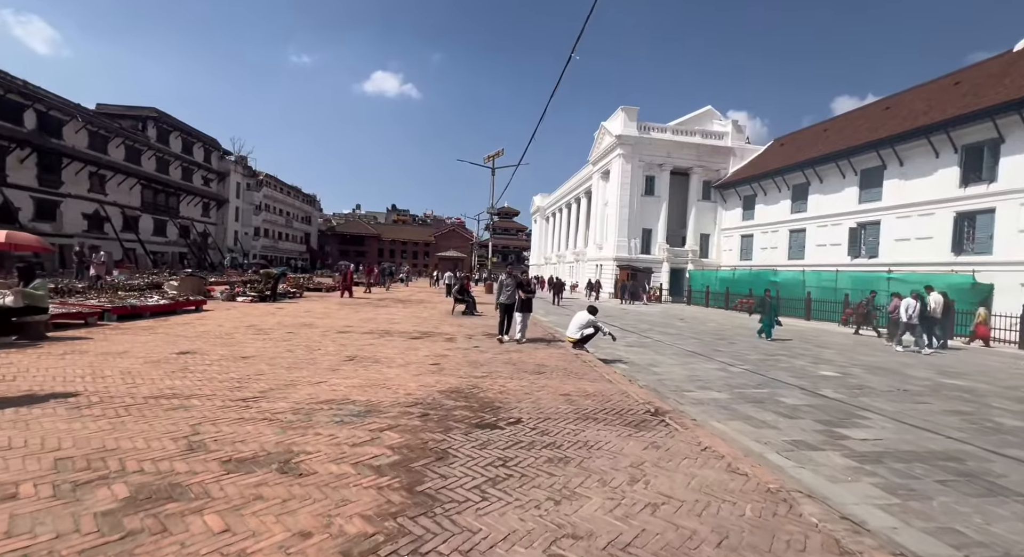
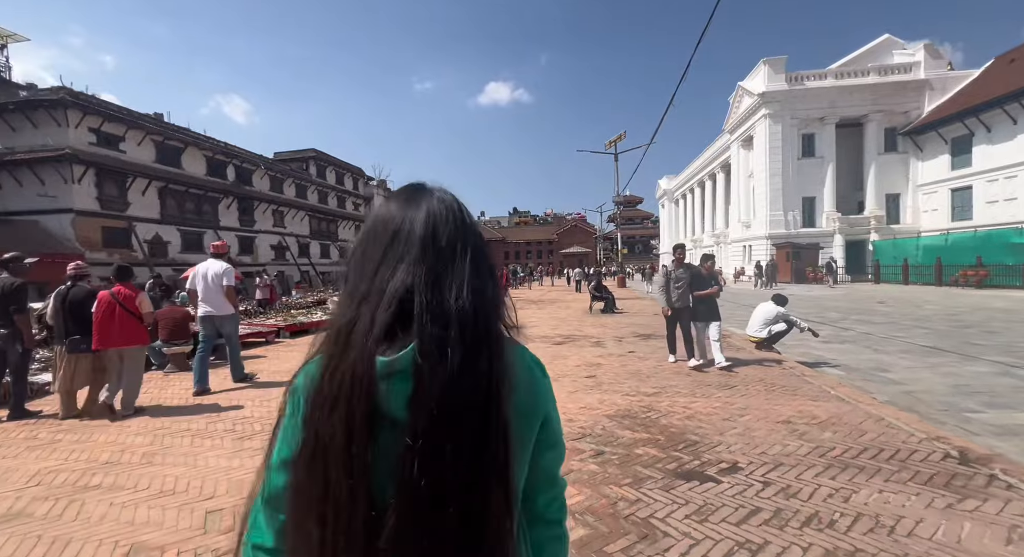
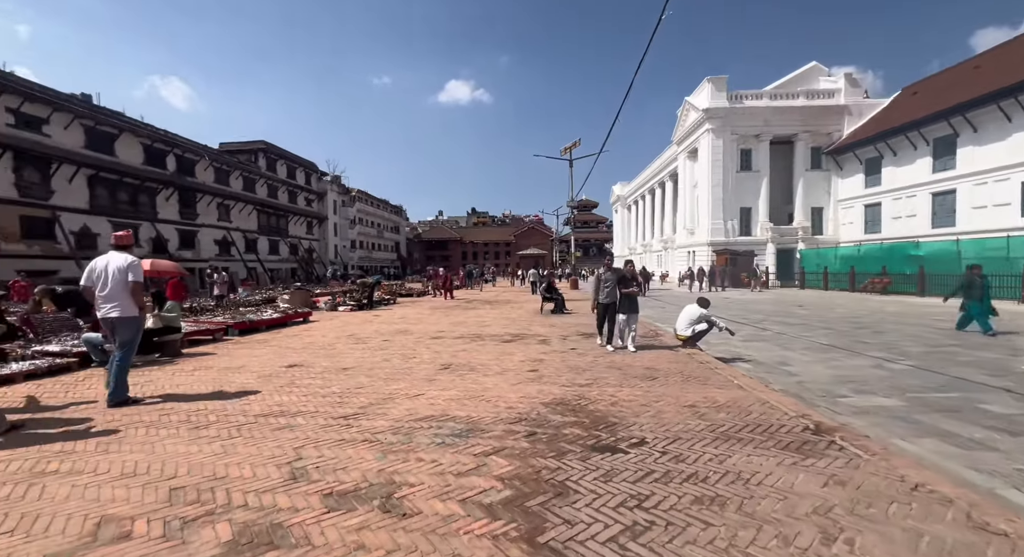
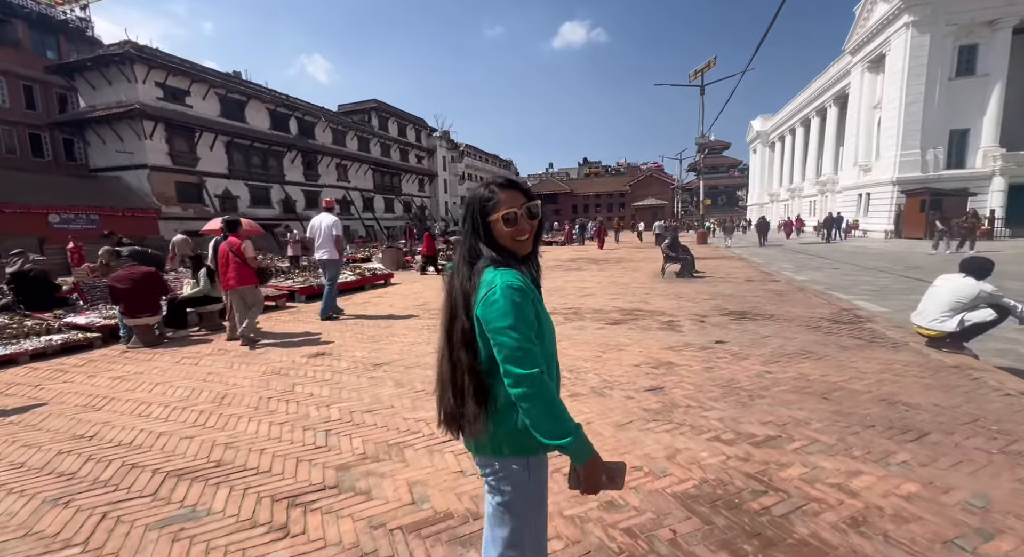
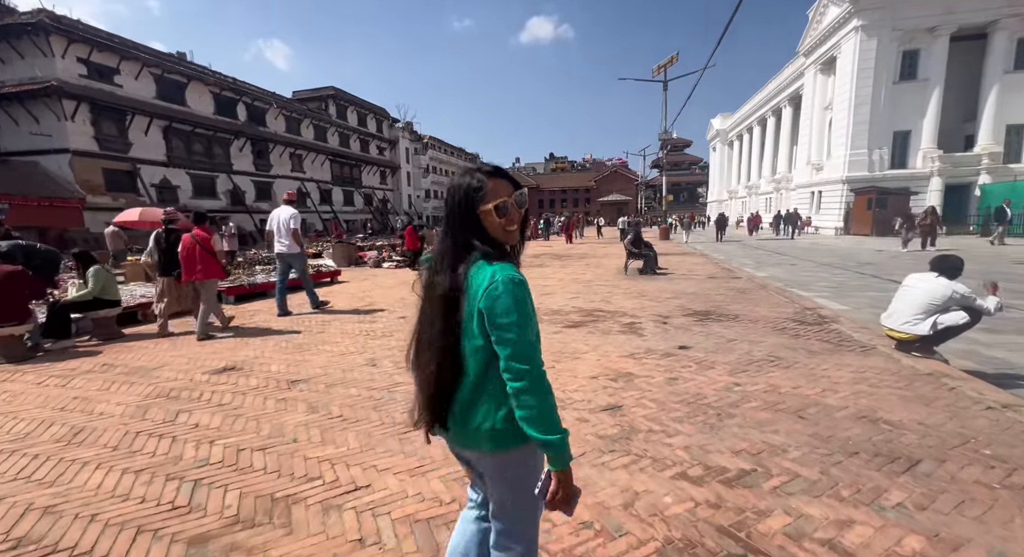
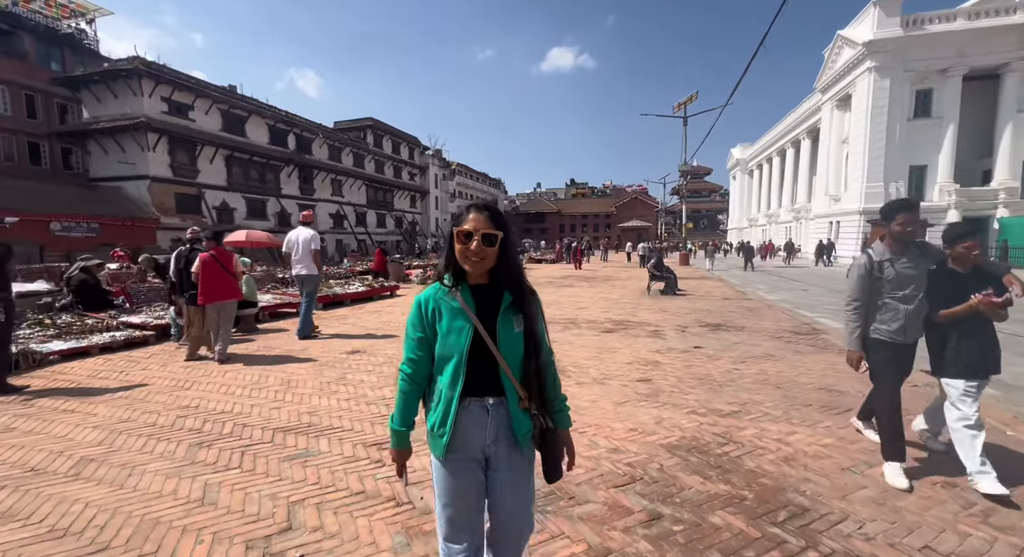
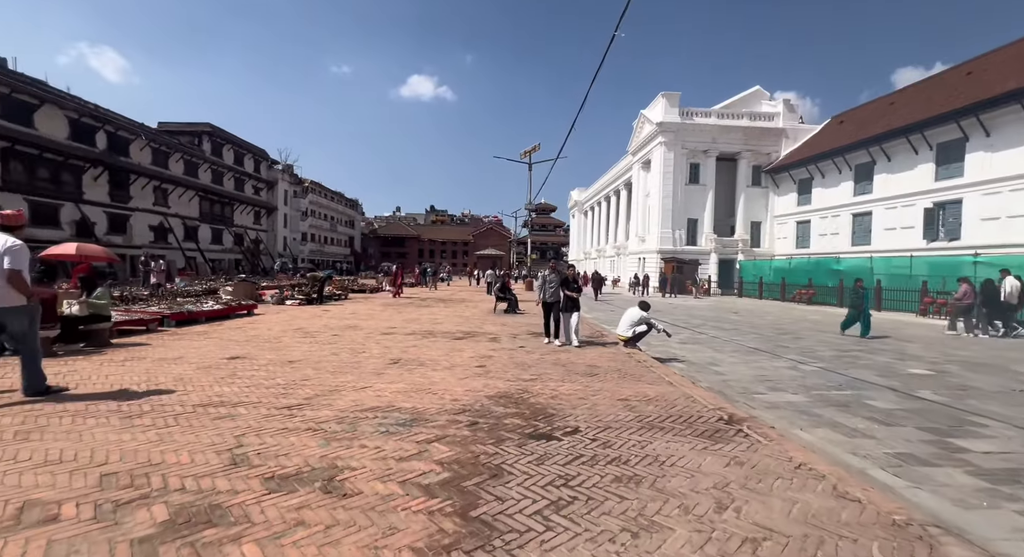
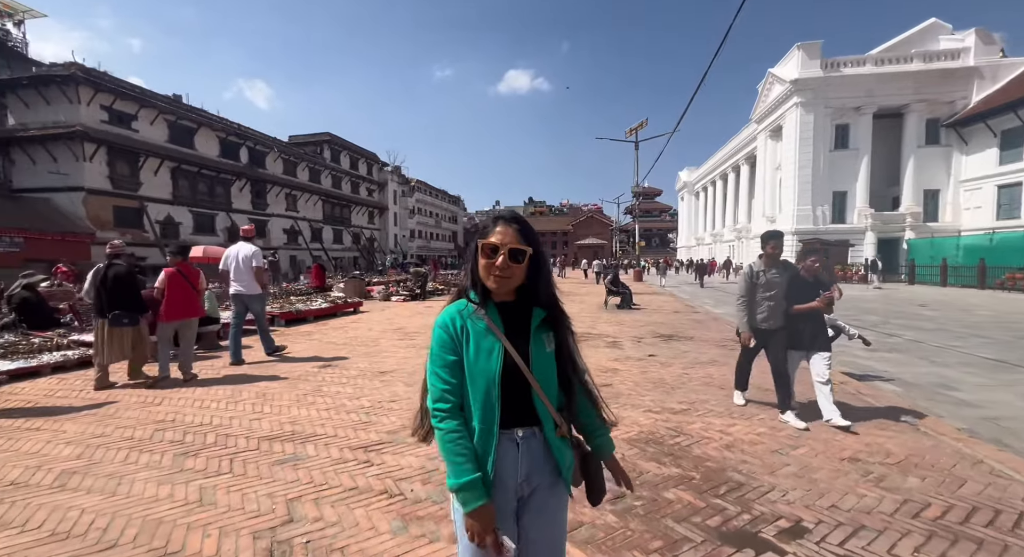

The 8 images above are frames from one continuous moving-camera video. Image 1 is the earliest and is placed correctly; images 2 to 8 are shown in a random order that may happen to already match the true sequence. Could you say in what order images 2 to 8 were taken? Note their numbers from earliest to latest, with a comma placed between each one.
7, 3, 2, 8, 6, 4, 5
